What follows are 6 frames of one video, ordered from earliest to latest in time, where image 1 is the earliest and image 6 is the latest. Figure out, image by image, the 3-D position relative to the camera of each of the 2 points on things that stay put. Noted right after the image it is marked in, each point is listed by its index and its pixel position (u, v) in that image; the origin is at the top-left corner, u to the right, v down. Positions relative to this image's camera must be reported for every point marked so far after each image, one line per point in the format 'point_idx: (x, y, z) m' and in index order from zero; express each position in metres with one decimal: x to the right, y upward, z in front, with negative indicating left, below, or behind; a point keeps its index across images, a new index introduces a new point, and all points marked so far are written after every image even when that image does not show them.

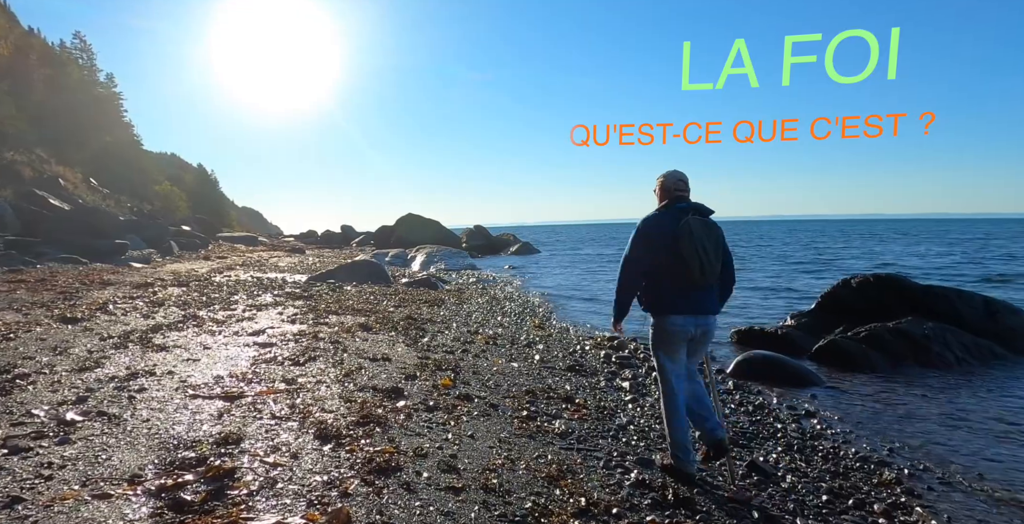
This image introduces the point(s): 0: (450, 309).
0: (-1.7, -1.3, +17.1) m
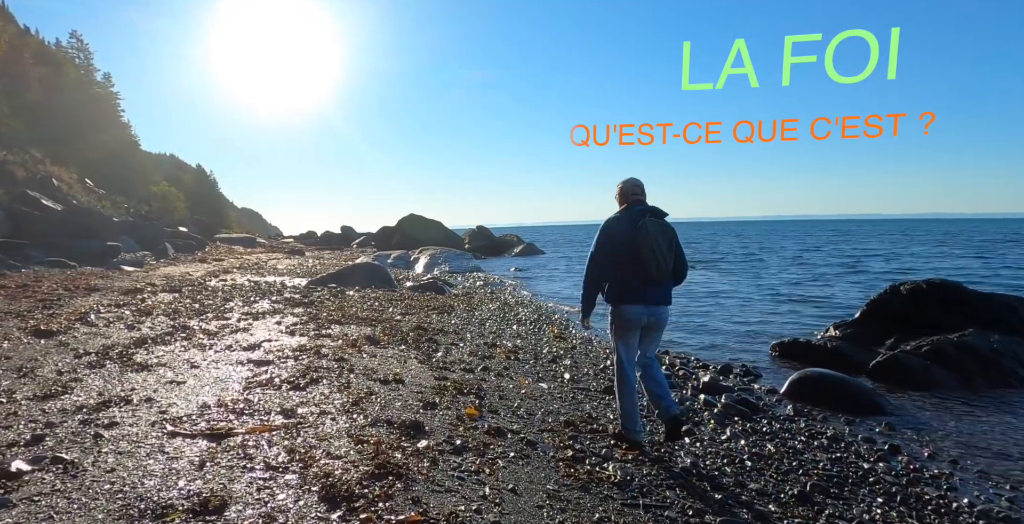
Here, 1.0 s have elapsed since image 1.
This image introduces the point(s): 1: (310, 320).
0: (-1.3, -1.4, +15.9) m
1: (-4.4, -1.3, +13.8) m
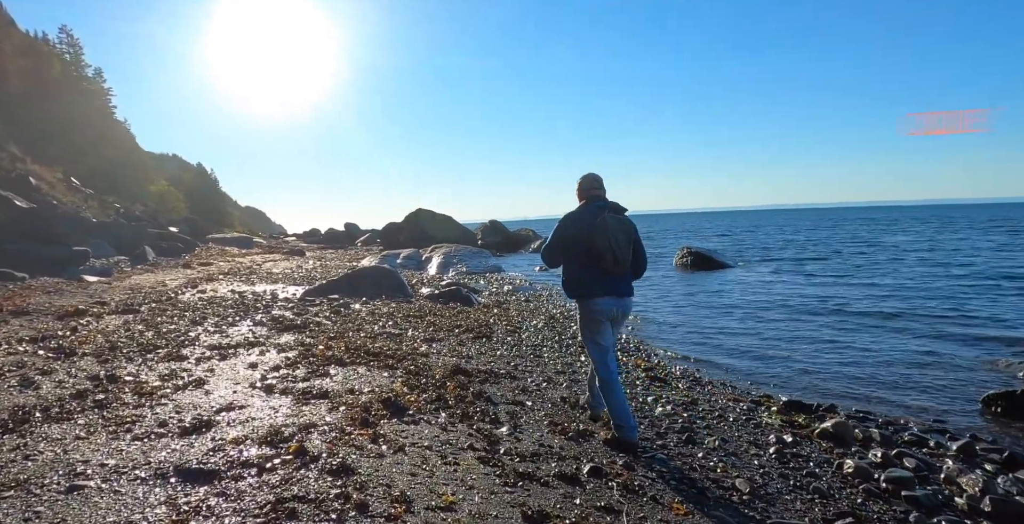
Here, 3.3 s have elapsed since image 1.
0: (-0.1, -1.5, +11.8) m
1: (-3.2, -1.5, +9.7) m
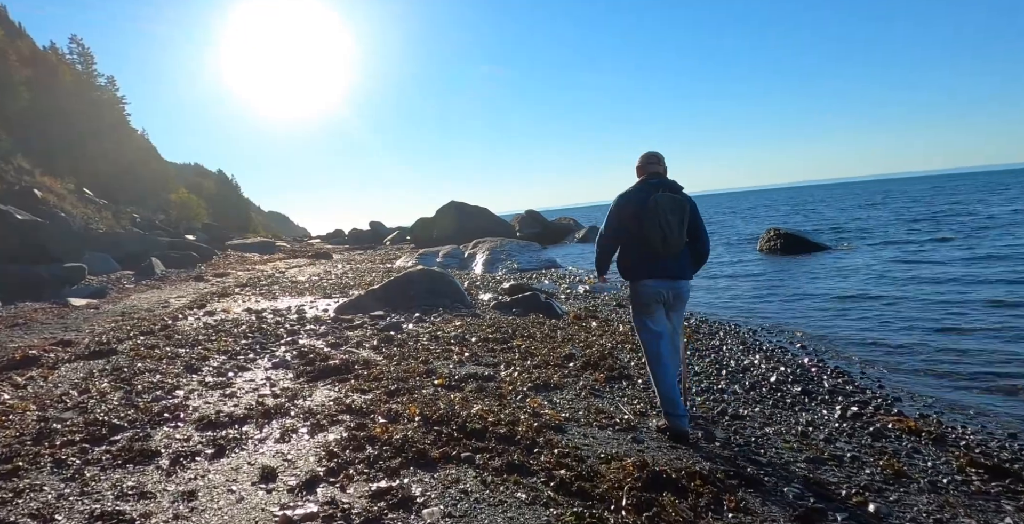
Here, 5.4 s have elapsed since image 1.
0: (+1.8, -1.5, +7.5) m
1: (-1.4, -1.7, +5.5) m
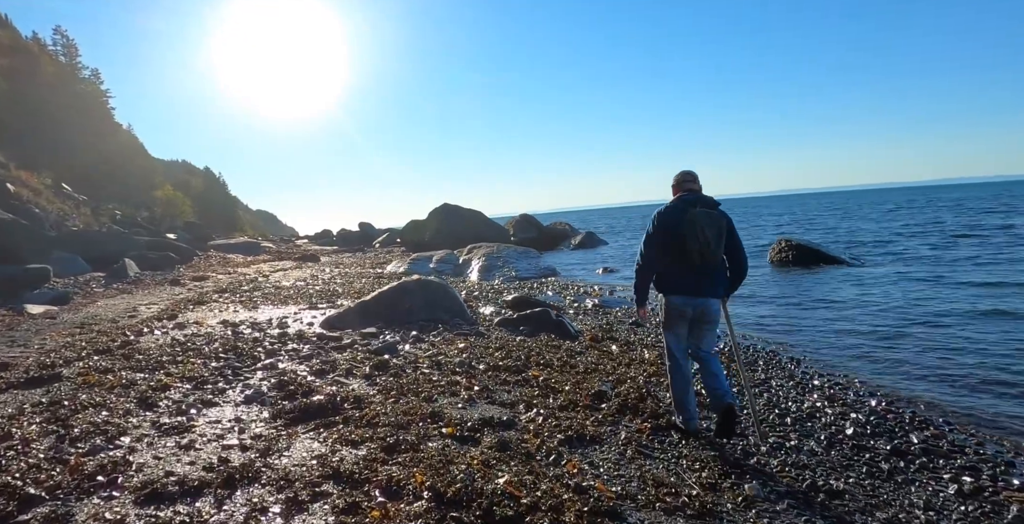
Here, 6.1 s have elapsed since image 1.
0: (+2.1, -1.8, +6.0) m
1: (-1.1, -1.9, +4.0) m
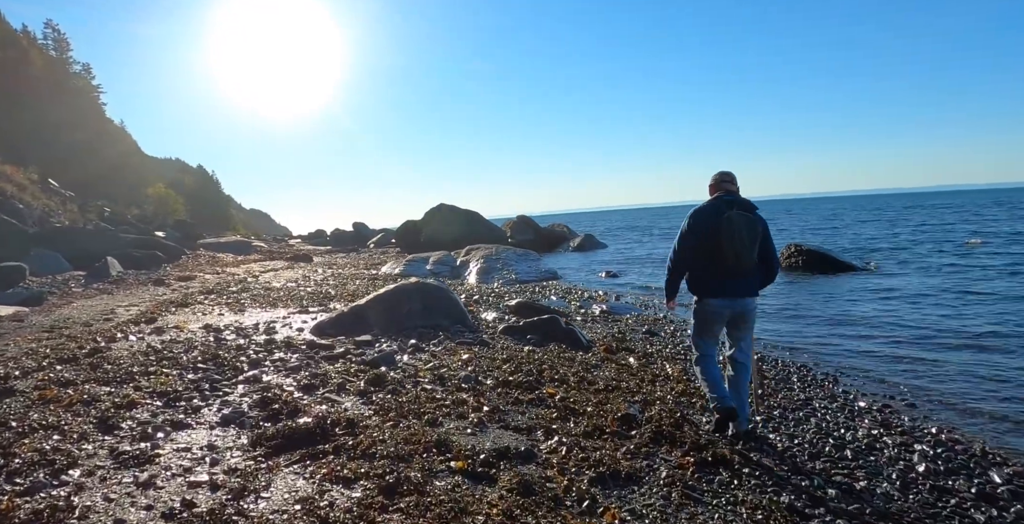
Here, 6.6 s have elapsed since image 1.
0: (+2.3, -1.9, +5.0) m
1: (-0.9, -1.9, +3.0) m
